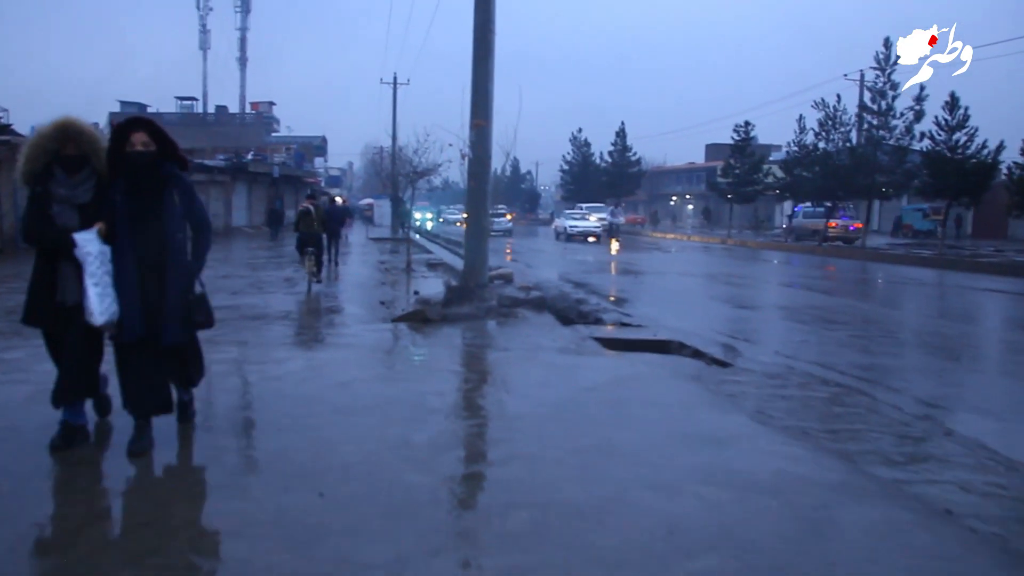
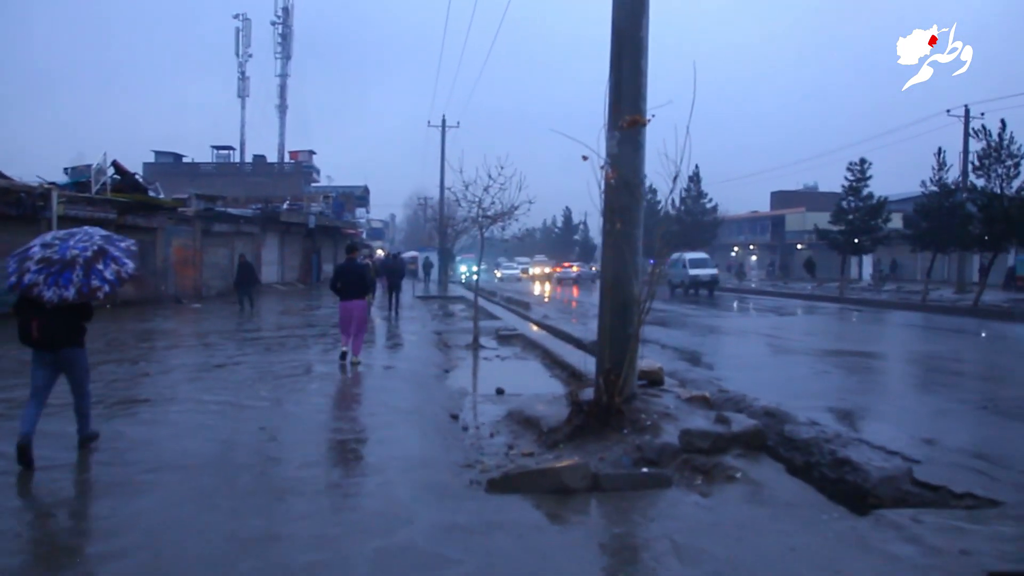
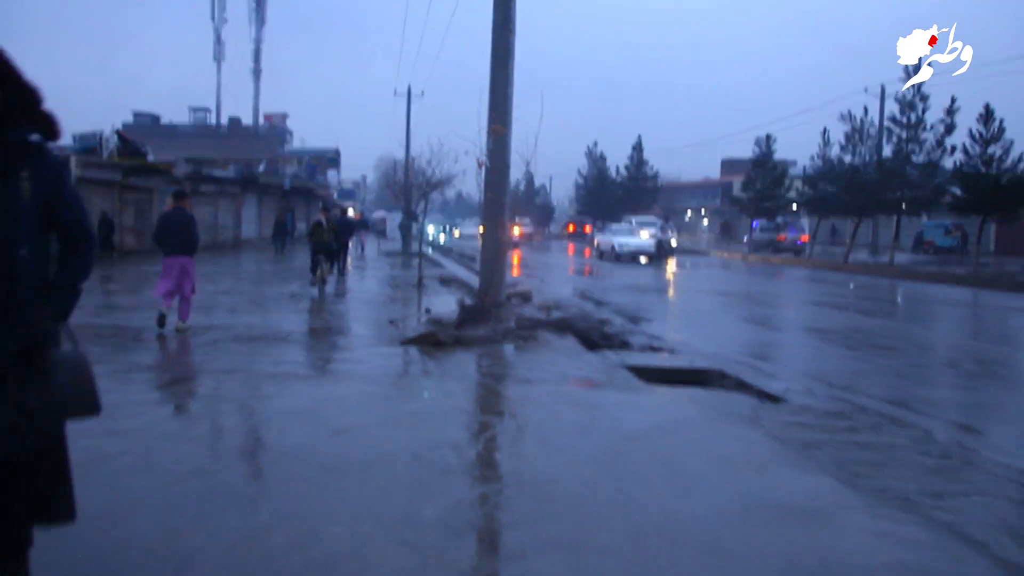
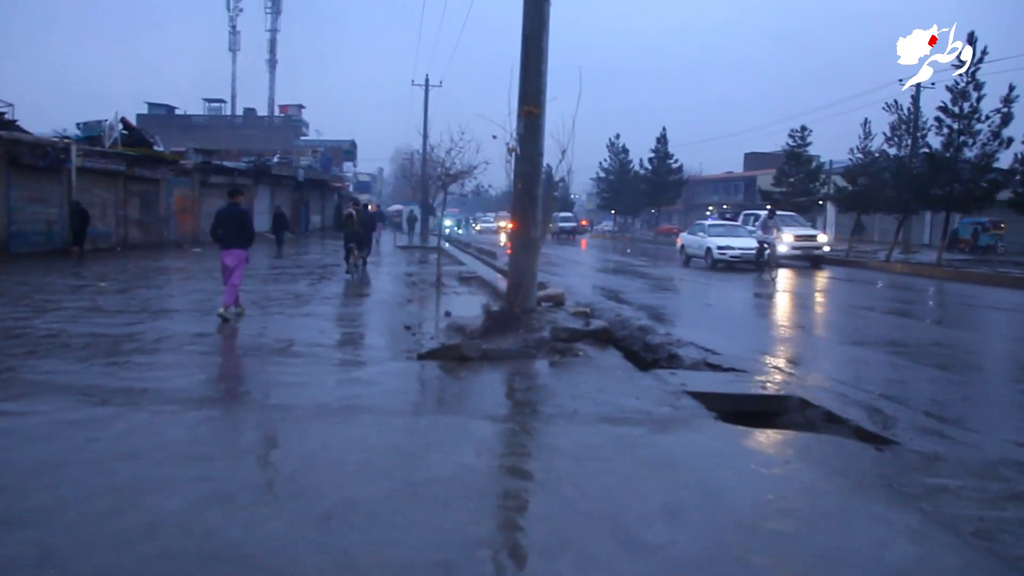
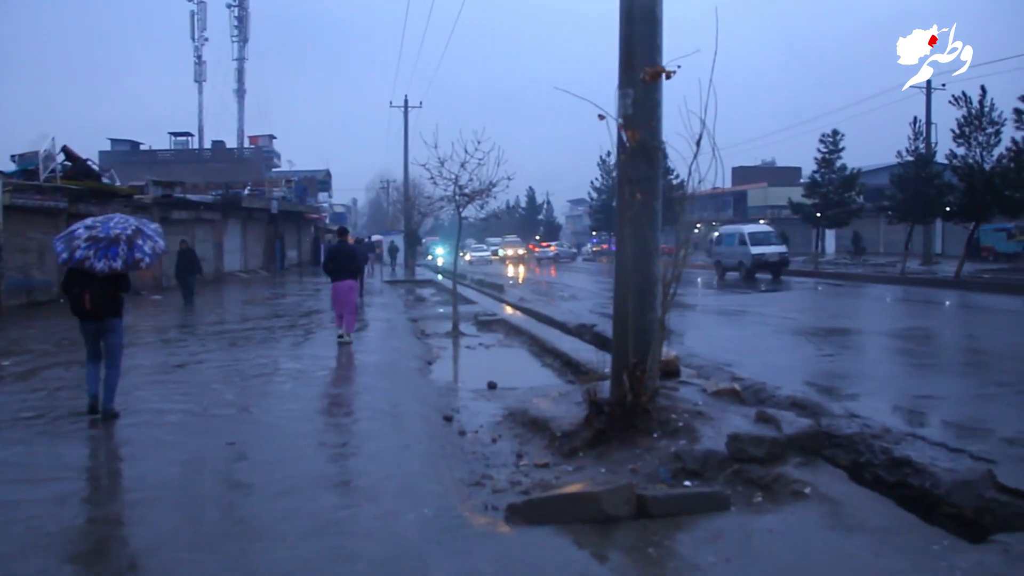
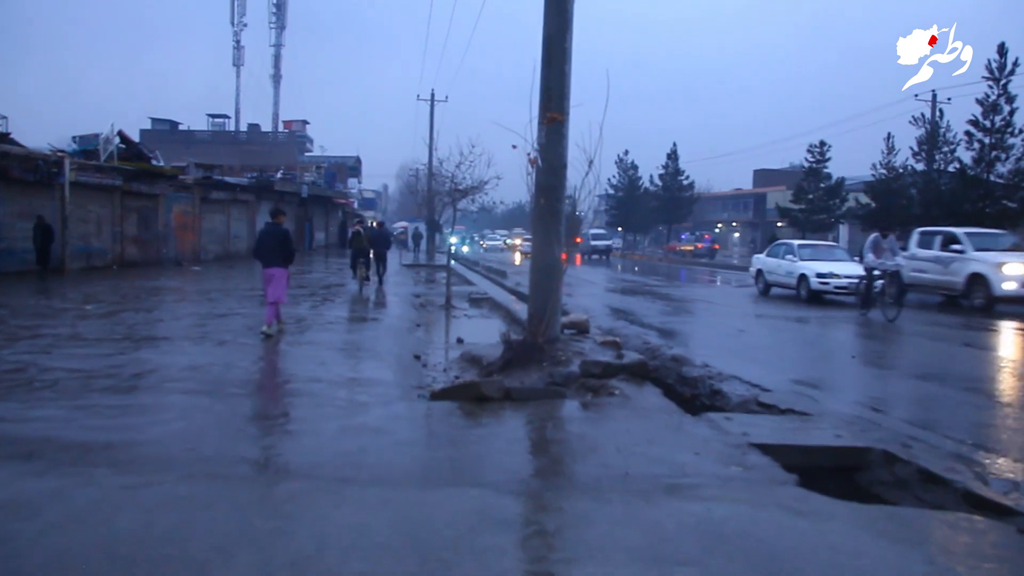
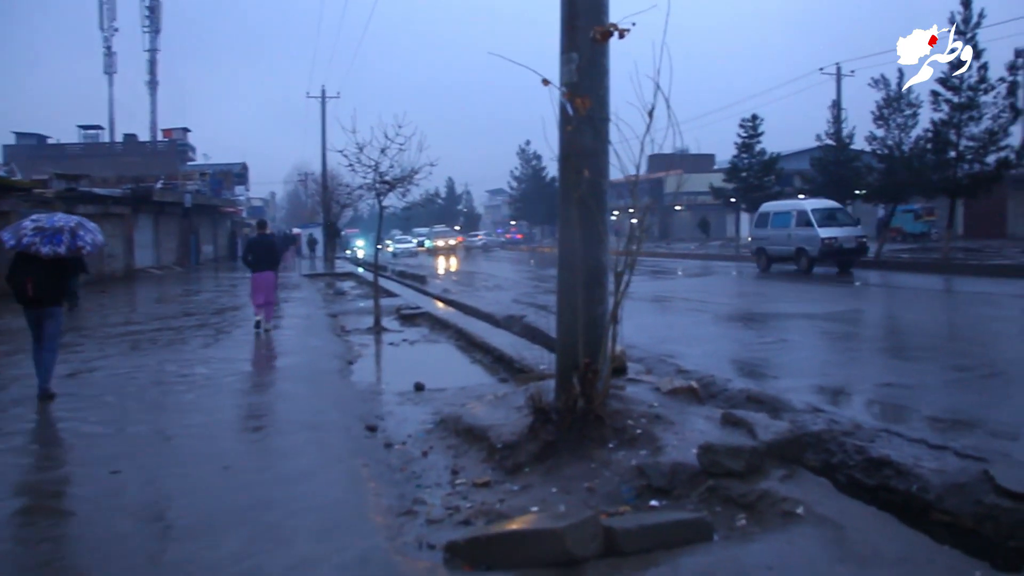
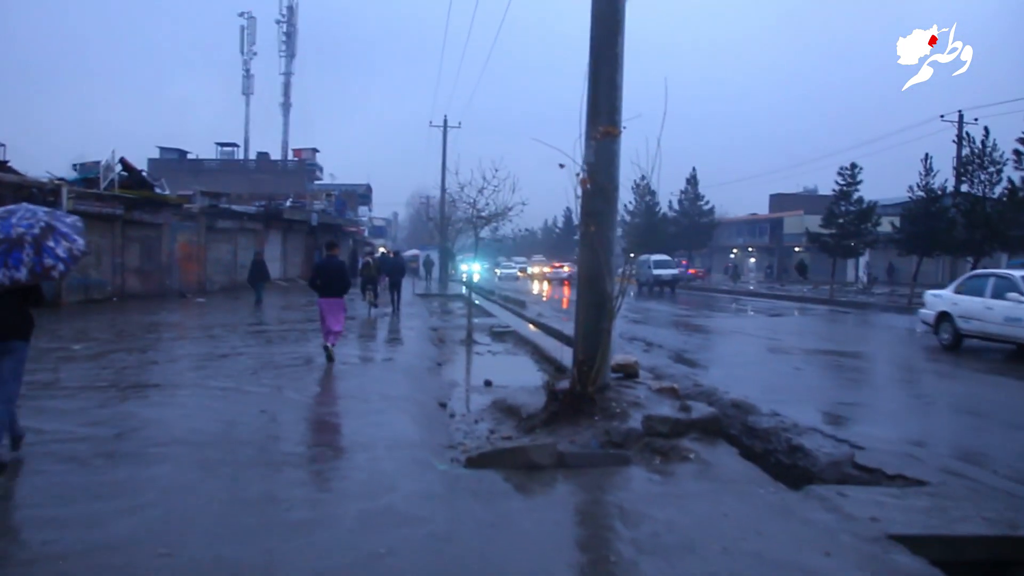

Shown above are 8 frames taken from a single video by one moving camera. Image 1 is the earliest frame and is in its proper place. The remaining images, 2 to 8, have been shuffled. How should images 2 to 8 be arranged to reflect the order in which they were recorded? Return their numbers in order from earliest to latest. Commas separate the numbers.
3, 4, 6, 8, 2, 5, 7
